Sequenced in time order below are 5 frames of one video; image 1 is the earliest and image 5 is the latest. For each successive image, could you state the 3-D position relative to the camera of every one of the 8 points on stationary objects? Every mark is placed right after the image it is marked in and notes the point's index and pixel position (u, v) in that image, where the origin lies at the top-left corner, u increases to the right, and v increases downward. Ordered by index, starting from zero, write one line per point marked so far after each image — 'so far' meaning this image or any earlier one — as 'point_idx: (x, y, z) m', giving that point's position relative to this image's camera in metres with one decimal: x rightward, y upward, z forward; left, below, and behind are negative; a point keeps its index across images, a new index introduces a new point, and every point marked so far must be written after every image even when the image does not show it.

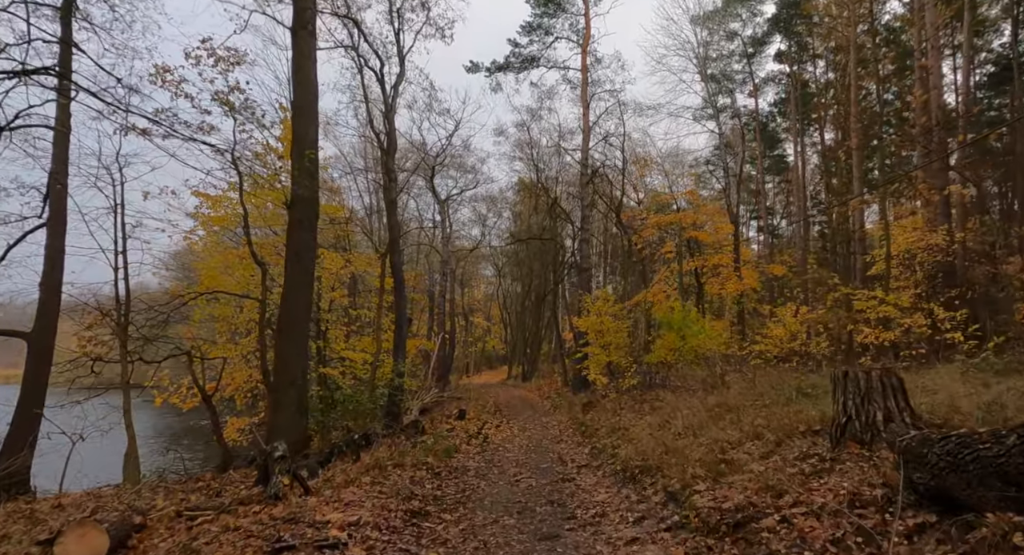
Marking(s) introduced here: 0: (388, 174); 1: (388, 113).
0: (-3.1, +2.6, +14.8) m
1: (-3.3, +4.4, +15.4) m
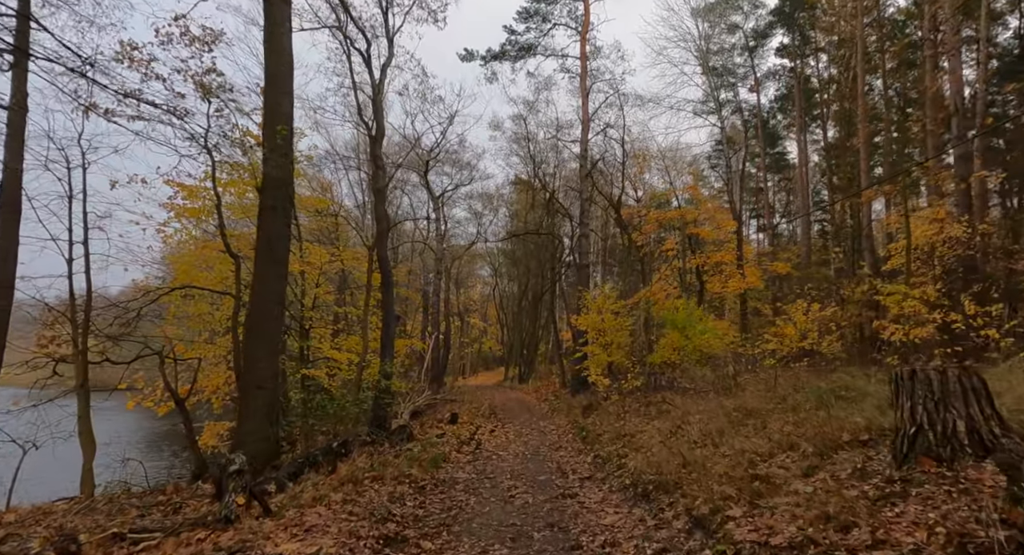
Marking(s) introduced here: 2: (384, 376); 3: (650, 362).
0: (-3.2, +2.8, +13.9) m
1: (-3.4, +4.5, +14.5) m
2: (-2.9, -2.2, +13.1) m
3: (+3.5, -2.1, +14.8) m
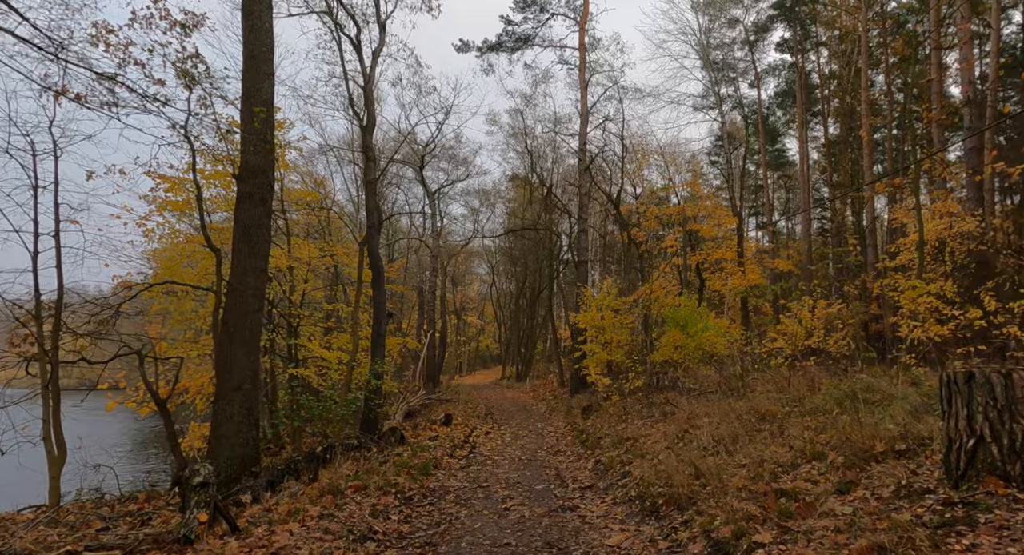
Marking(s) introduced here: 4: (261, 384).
0: (-3.3, +2.9, +13.3) m
1: (-3.5, +4.6, +13.9) m
2: (-3.0, -2.1, +12.5) m
3: (+3.4, -2.0, +14.3) m
4: (-3.3, -1.4, +7.8) m
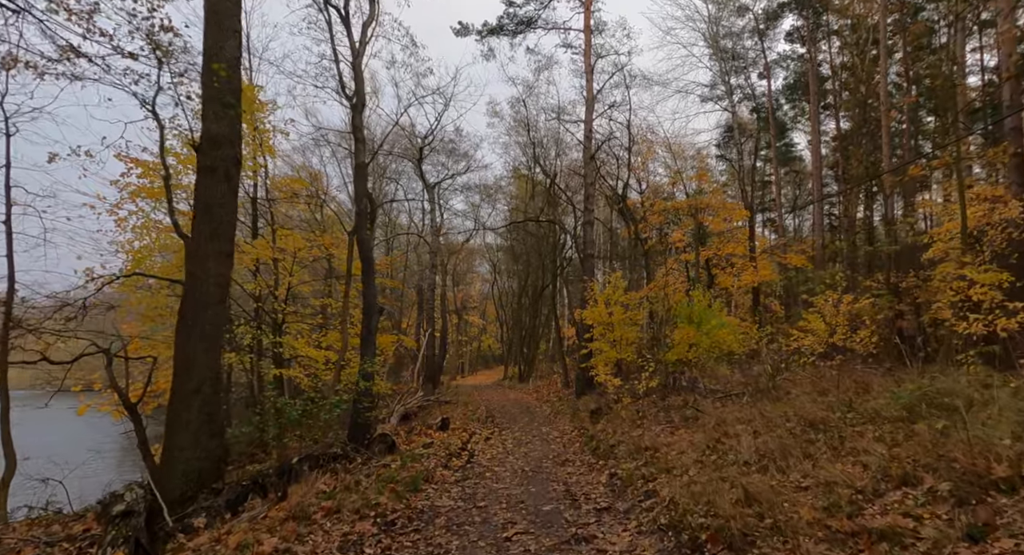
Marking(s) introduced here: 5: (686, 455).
0: (-3.3, +3.0, +12.3) m
1: (-3.4, +4.8, +12.9) m
2: (-2.9, -2.0, +11.5) m
3: (+3.4, -1.9, +13.2) m
4: (-3.3, -1.3, +6.7) m
5: (+1.9, -1.9, +6.3) m
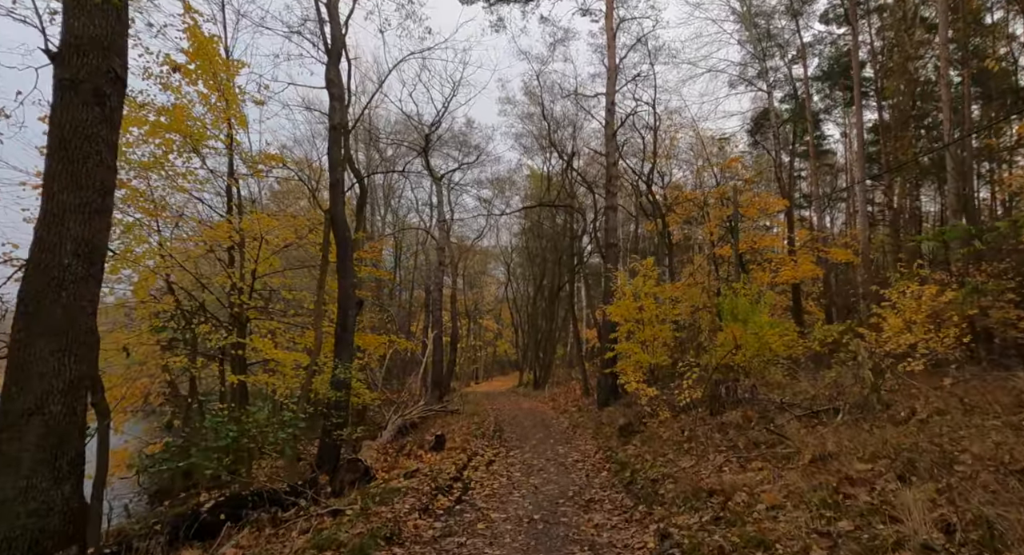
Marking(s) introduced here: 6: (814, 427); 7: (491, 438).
0: (-3.1, +3.3, +10.2) m
1: (-3.3, +5.0, +10.8) m
2: (-2.8, -1.7, +9.3) m
3: (+3.6, -1.6, +10.8) m
4: (-3.3, -1.0, +4.6) m
5: (+1.9, -1.6, +4.0) m
6: (+3.2, -1.5, +6.3) m
7: (-0.5, -3.3, +11.9) m
